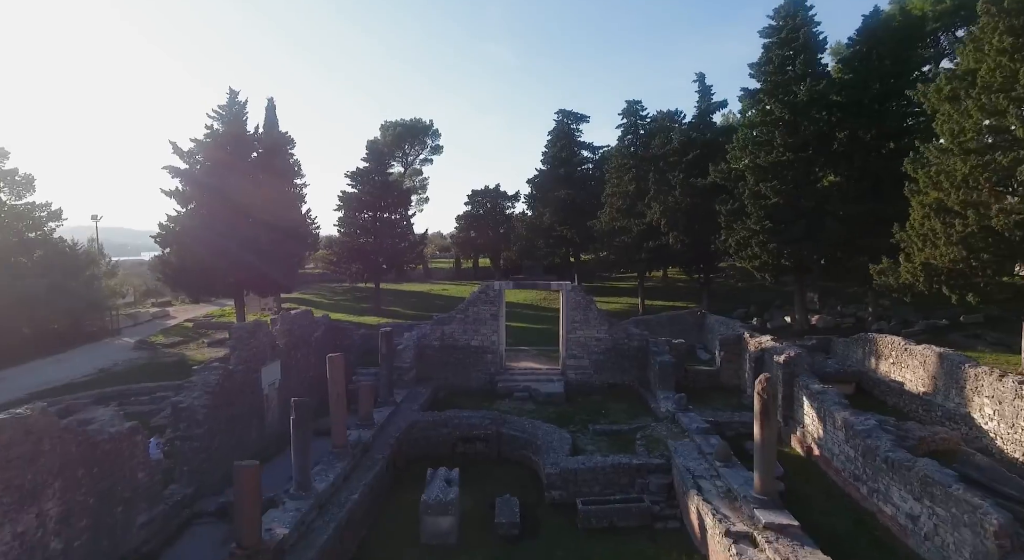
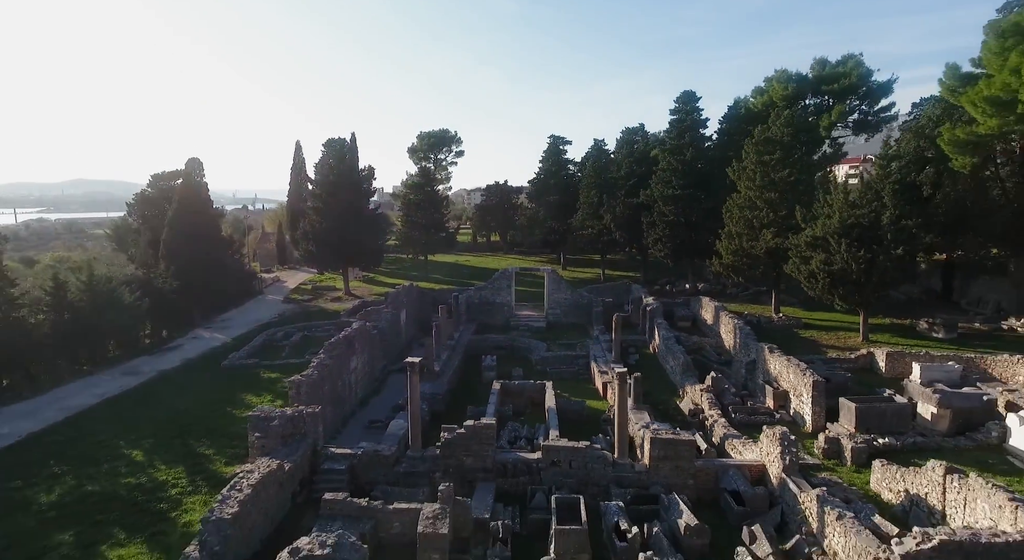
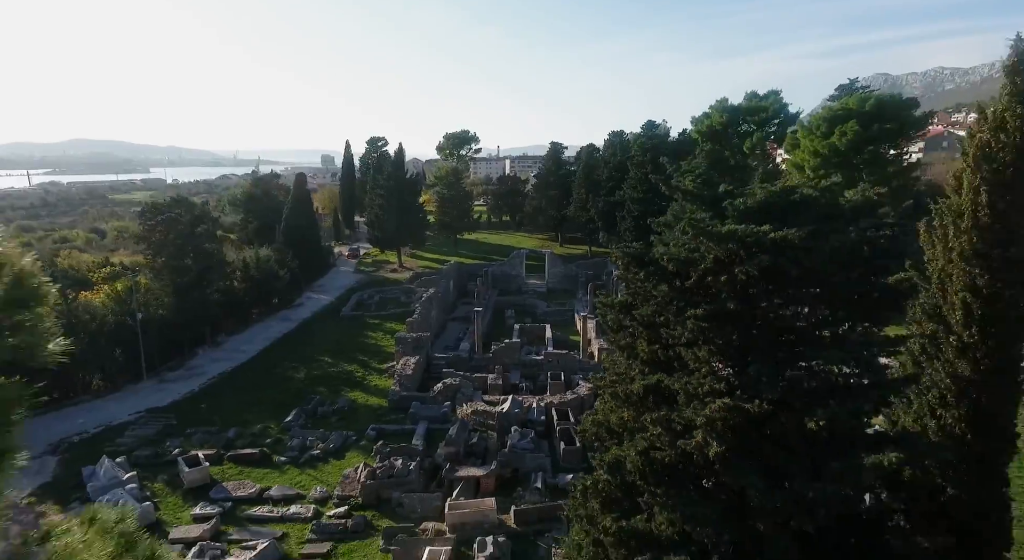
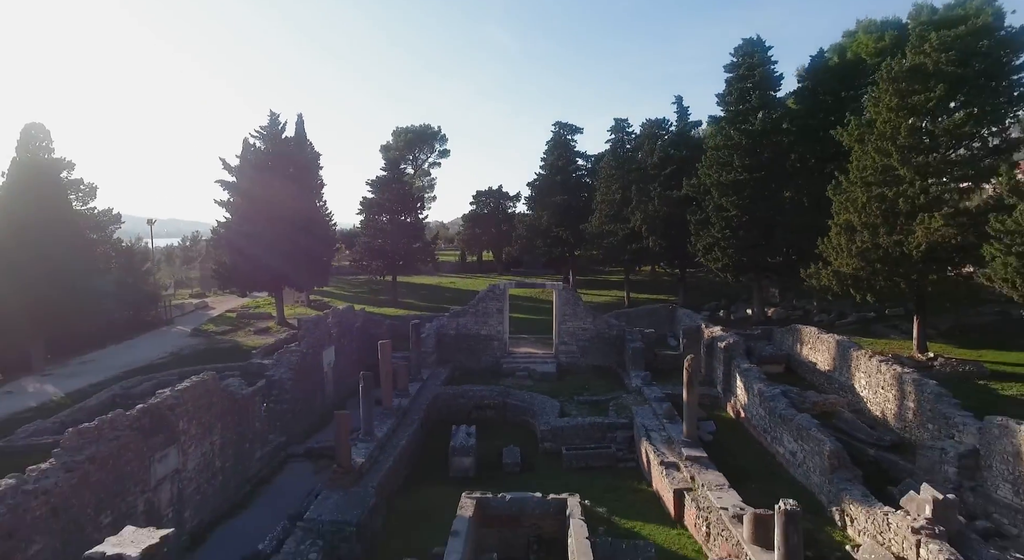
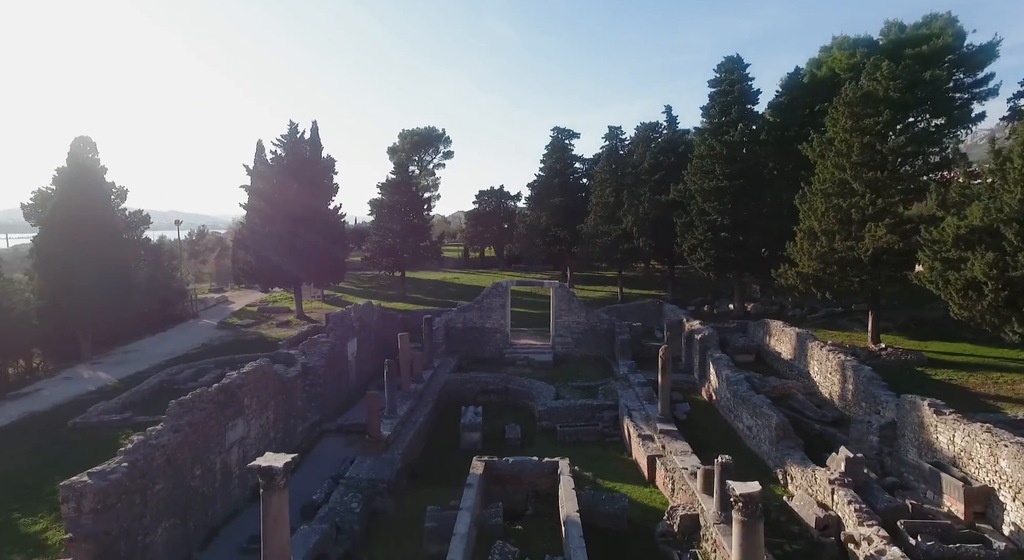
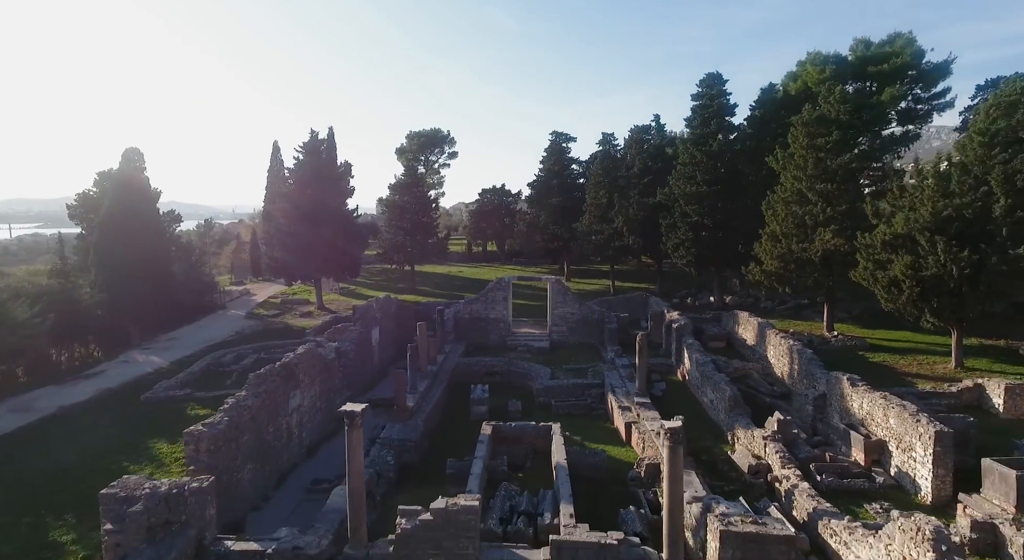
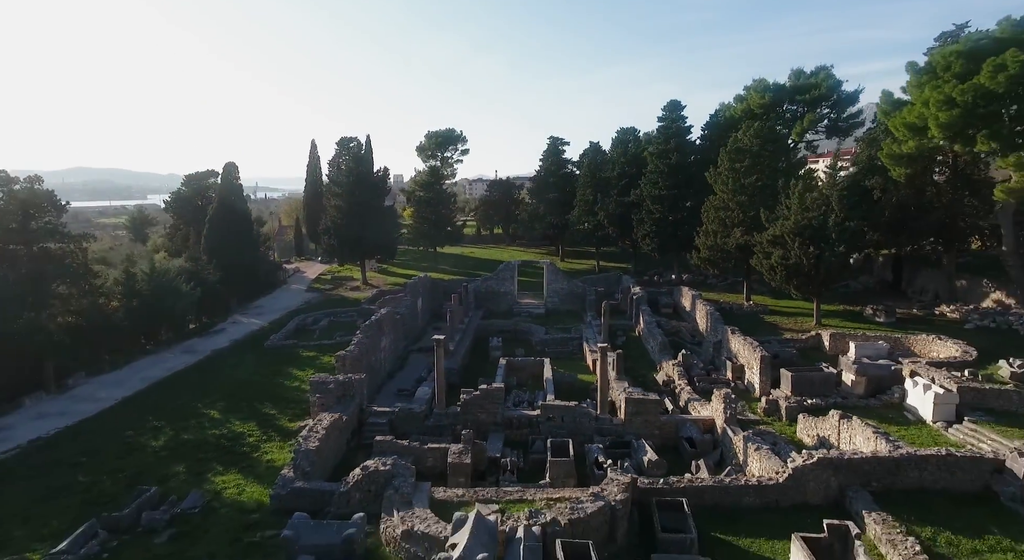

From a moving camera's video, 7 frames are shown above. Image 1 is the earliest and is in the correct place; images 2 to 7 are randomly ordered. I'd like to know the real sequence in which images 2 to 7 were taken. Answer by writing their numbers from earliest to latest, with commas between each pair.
4, 5, 6, 2, 7, 3
